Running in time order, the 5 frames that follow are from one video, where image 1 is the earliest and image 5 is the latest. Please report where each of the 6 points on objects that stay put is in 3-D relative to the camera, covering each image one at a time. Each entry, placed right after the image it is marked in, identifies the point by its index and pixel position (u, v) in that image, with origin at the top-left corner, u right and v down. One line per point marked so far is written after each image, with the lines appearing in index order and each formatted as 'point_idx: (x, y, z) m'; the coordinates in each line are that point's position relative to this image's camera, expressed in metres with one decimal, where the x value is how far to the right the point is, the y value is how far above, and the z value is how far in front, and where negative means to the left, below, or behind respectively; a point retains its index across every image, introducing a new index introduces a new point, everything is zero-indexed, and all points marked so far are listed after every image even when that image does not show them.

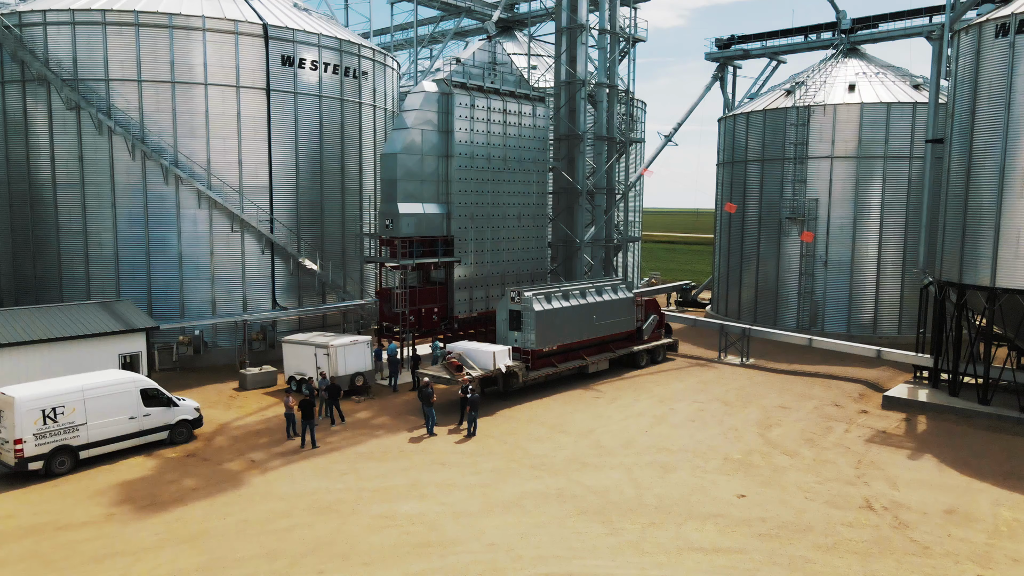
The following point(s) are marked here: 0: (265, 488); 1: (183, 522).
0: (-5.5, -4.5, +17.4) m
1: (-6.6, -4.7, +15.6) m
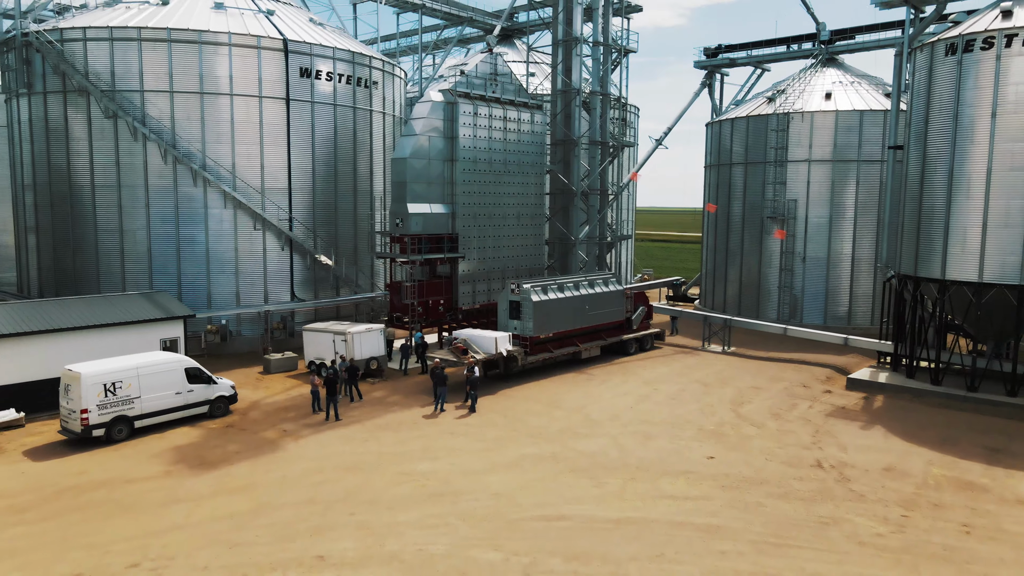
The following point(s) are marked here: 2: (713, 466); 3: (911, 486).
0: (-5.5, -4.2, +20.1) m
1: (-6.6, -4.4, +18.3) m
2: (+4.9, -4.3, +18.7) m
3: (+9.0, -4.4, +17.5) m
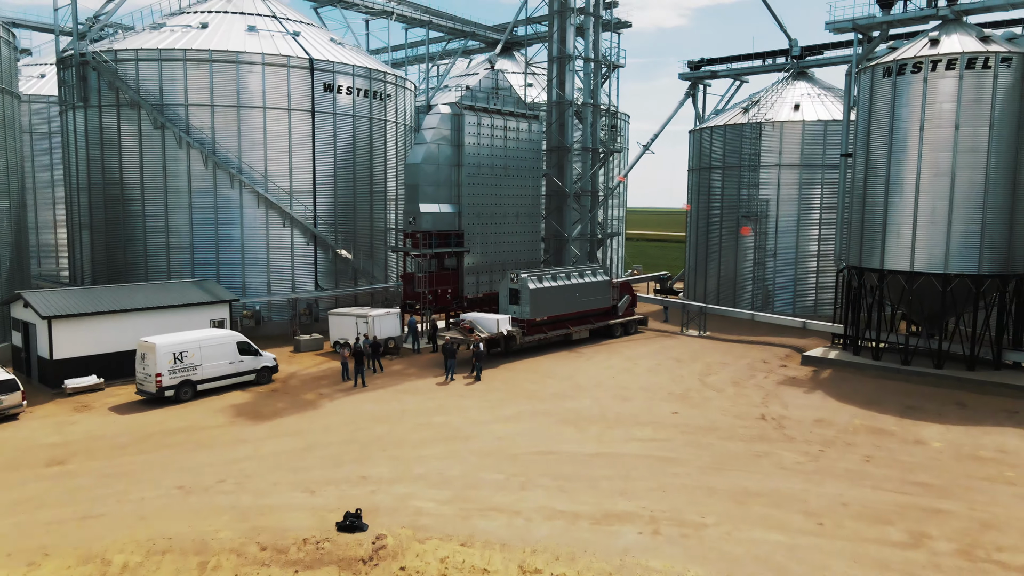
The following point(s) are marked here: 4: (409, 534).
0: (-5.5, -3.8, +24.2) m
1: (-6.6, -4.0, +22.4) m
2: (+4.9, -3.8, +22.9) m
3: (+9.0, -4.0, +21.7) m
4: (-2.1, -4.9, +15.6) m
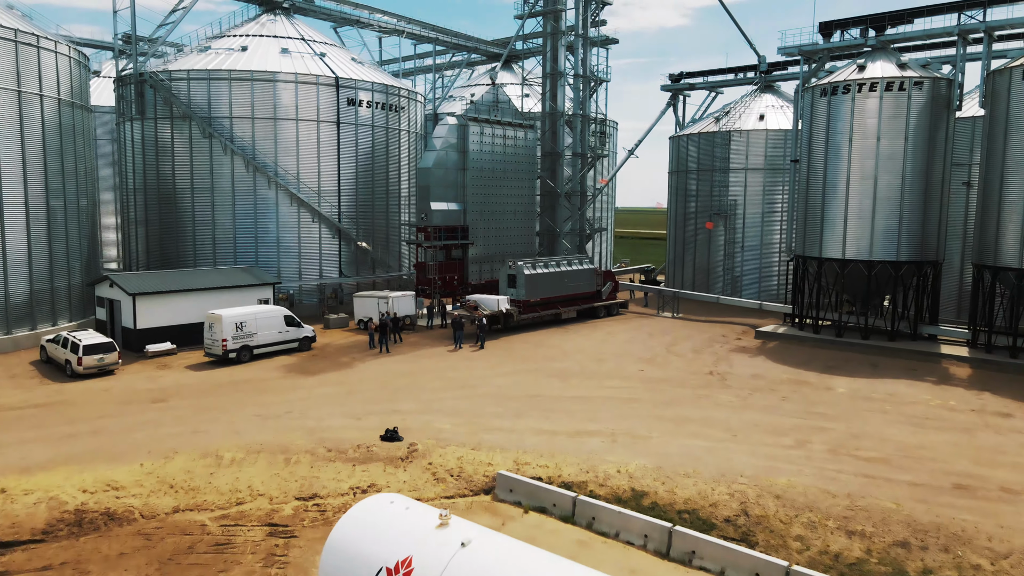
0: (-5.6, -3.1, +29.9) m
1: (-6.7, -3.3, +28.1) m
2: (+4.8, -3.2, +28.6) m
3: (+8.9, -3.3, +27.4) m
4: (-2.1, -4.2, +21.3) m
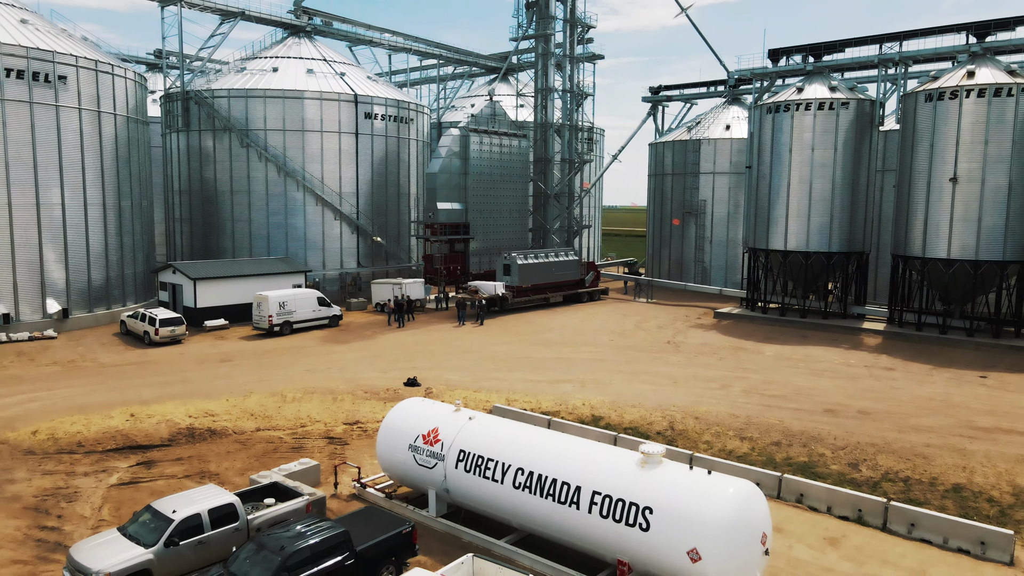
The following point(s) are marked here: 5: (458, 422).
0: (-5.9, -2.4, +36.4) m
1: (-6.9, -2.6, +34.6) m
2: (+4.5, -2.5, +35.2) m
3: (+8.6, -2.6, +34.0) m
4: (-2.4, -3.6, +27.8) m
5: (-1.2, -3.0, +17.3) m
